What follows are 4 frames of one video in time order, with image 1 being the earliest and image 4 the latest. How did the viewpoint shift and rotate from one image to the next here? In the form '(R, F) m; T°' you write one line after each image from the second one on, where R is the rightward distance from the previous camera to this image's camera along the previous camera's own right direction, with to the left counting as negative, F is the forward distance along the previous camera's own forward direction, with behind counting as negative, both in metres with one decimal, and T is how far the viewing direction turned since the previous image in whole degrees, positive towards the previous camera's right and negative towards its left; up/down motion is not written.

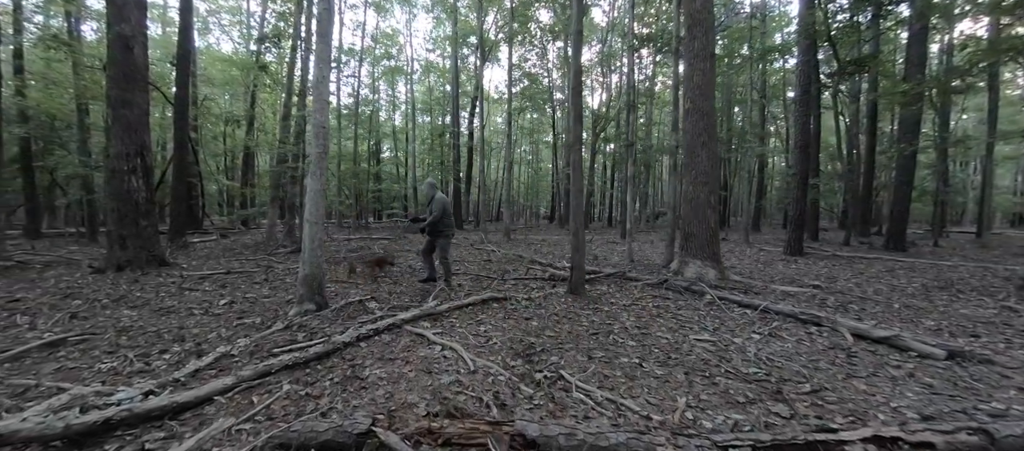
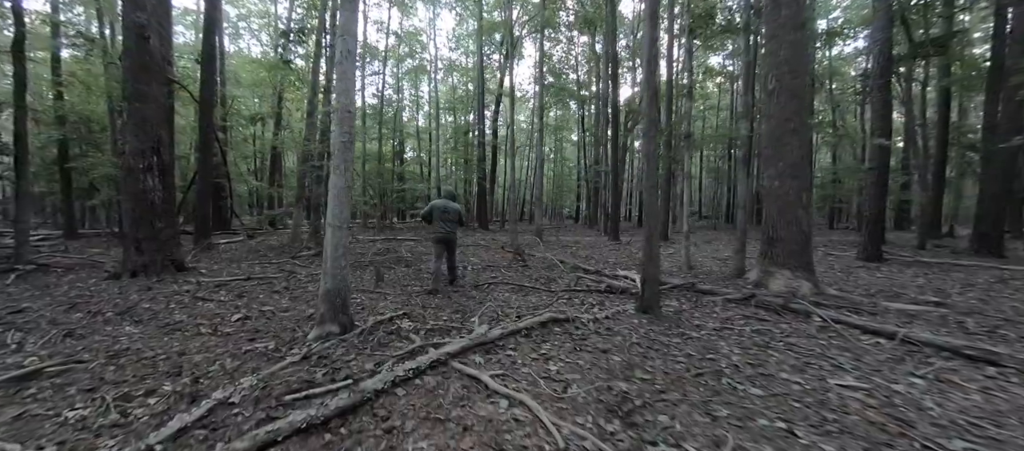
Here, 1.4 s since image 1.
(-0.5, +0.9) m; -3°
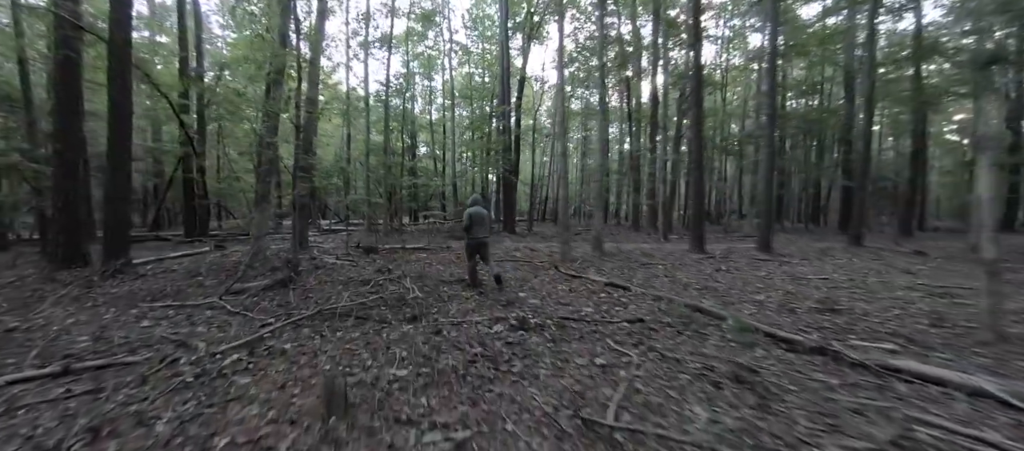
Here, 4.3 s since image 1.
(-1.1, +3.9) m; -2°
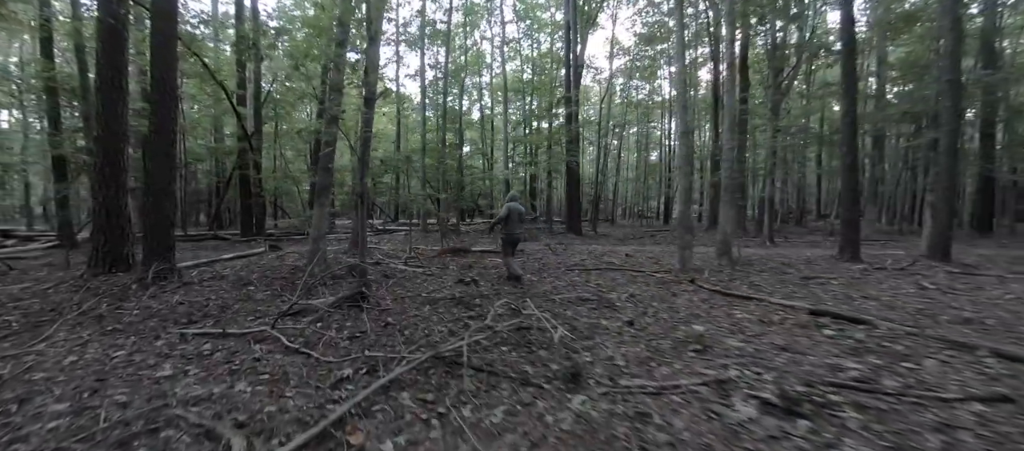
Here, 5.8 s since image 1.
(-1.5, +1.8) m; -6°
